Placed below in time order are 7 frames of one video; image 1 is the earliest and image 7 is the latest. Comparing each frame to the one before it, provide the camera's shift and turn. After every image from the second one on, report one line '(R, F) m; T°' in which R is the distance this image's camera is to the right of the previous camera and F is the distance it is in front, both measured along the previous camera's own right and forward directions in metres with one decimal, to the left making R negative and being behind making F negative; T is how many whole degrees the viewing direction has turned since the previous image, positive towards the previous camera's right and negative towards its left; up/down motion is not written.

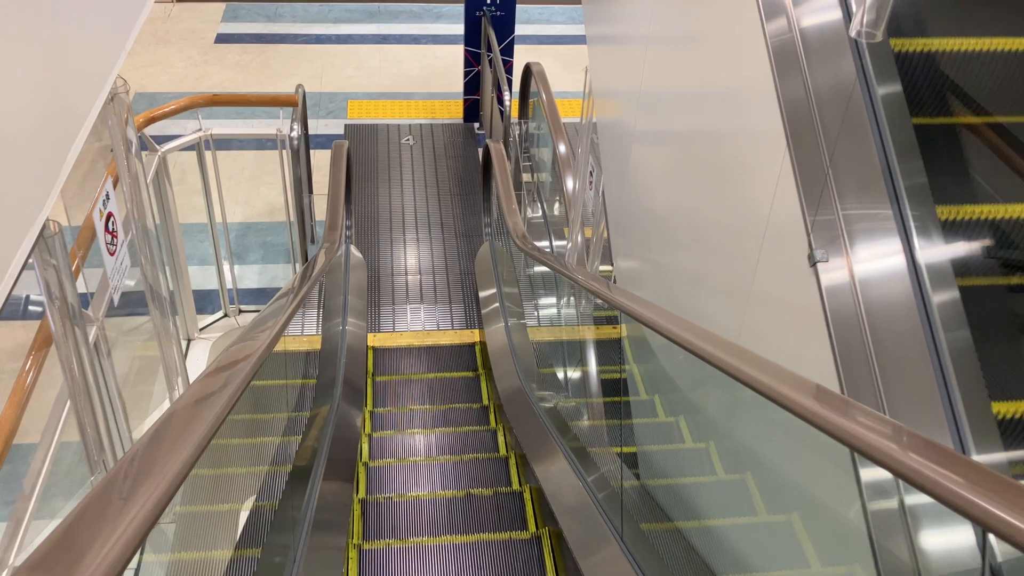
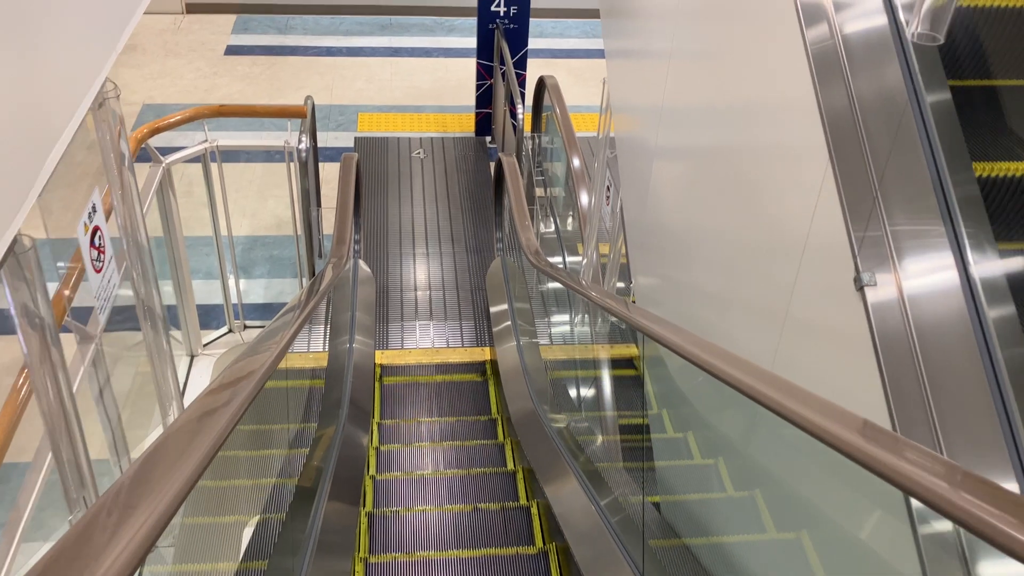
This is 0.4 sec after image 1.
(0.0, +0.1) m; -1°
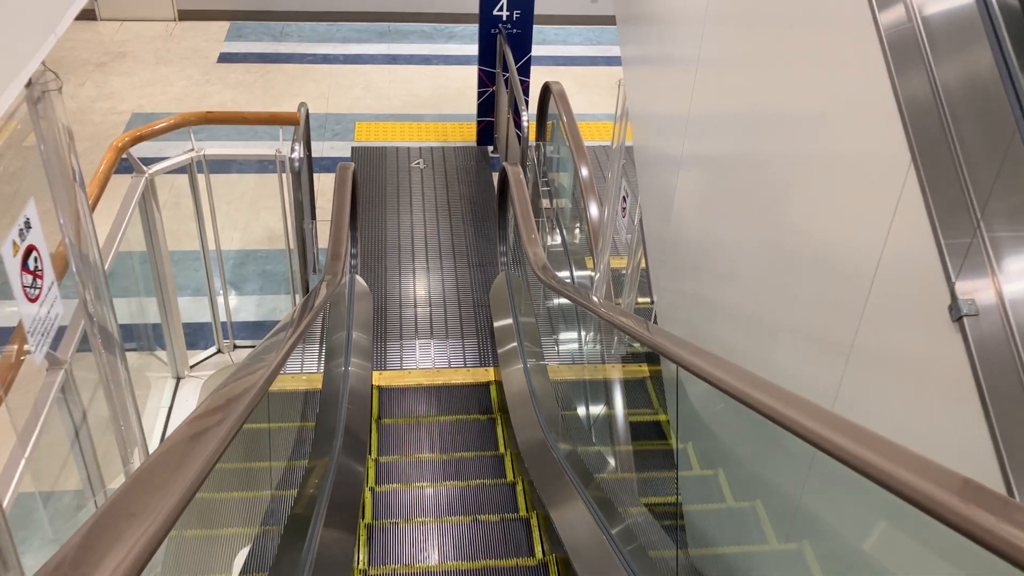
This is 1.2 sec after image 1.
(0.0, +0.3) m; 0°
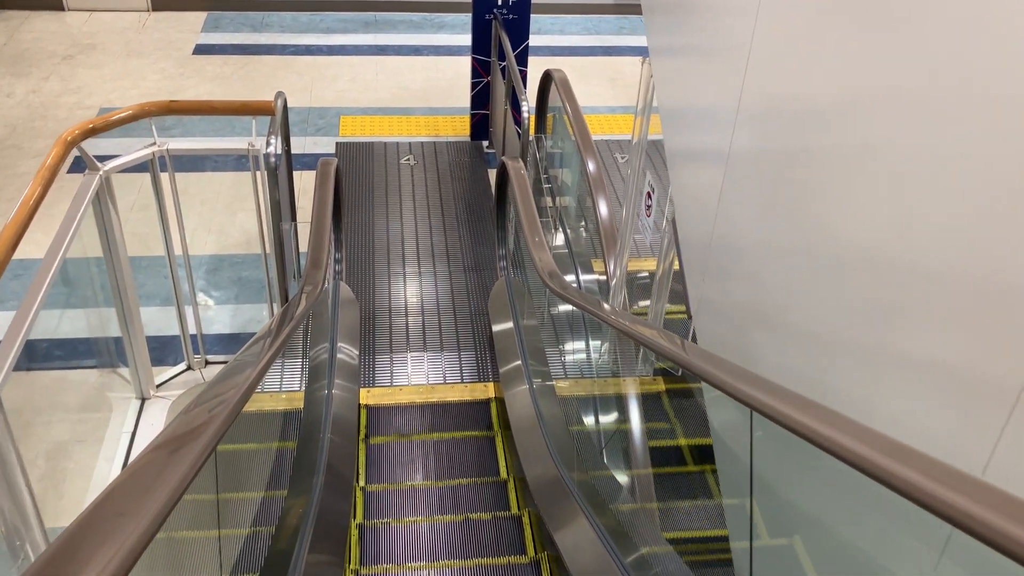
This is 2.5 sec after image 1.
(-0.1, +0.5) m; +1°
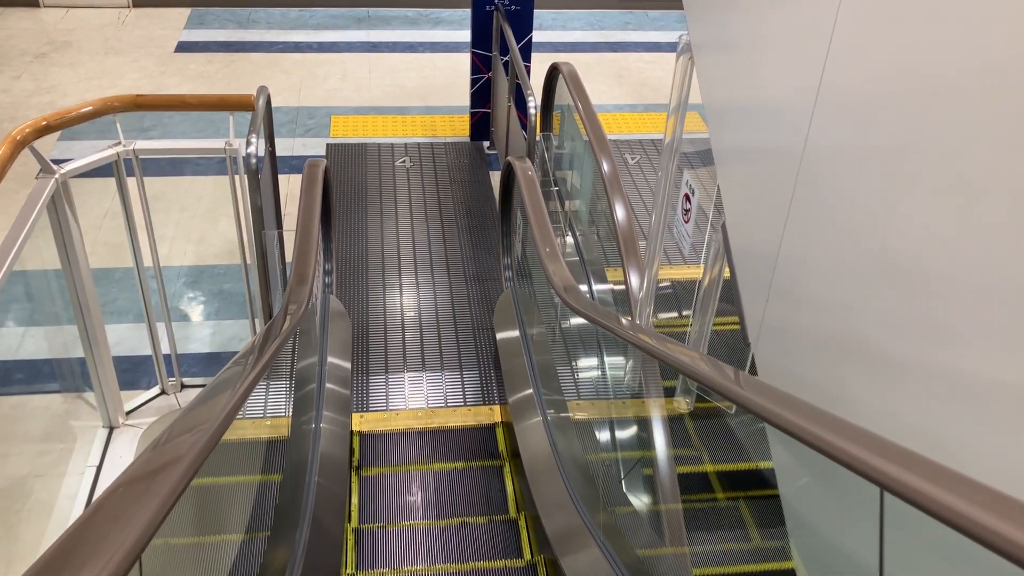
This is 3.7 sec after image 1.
(-0.1, +0.4) m; 0°
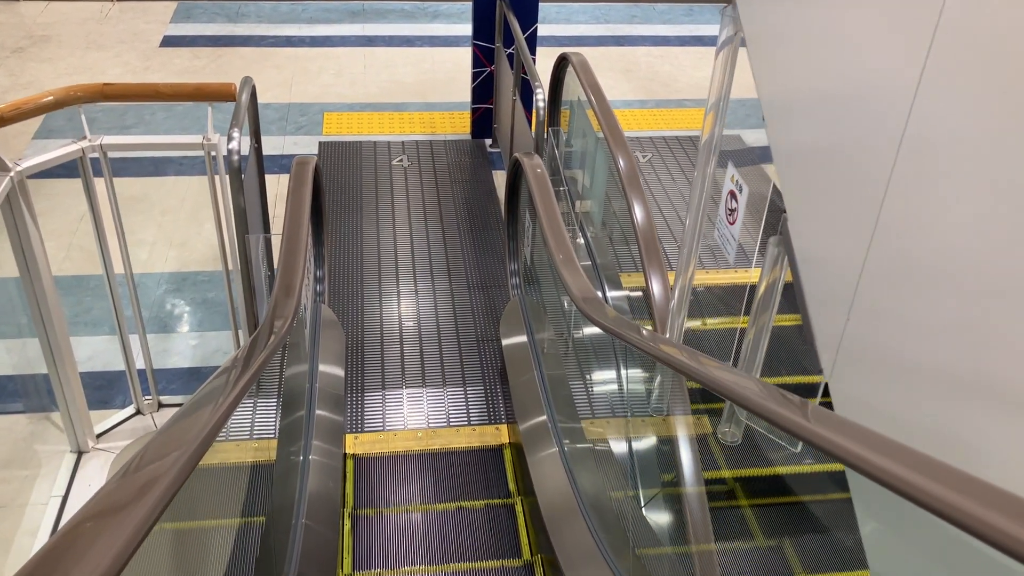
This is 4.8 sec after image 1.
(0.0, +0.3) m; 0°
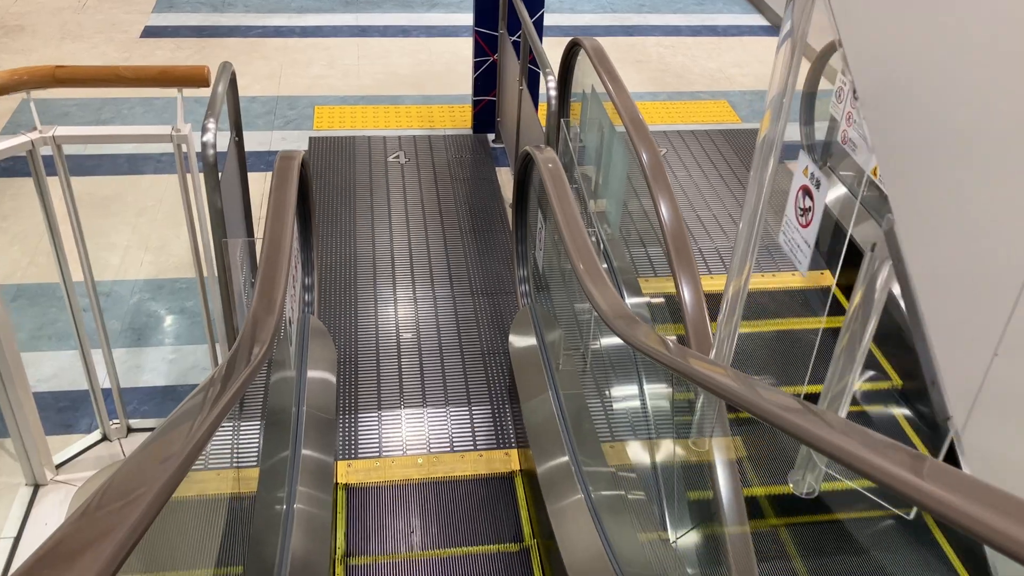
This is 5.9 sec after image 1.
(-0.1, +0.4) m; 0°
